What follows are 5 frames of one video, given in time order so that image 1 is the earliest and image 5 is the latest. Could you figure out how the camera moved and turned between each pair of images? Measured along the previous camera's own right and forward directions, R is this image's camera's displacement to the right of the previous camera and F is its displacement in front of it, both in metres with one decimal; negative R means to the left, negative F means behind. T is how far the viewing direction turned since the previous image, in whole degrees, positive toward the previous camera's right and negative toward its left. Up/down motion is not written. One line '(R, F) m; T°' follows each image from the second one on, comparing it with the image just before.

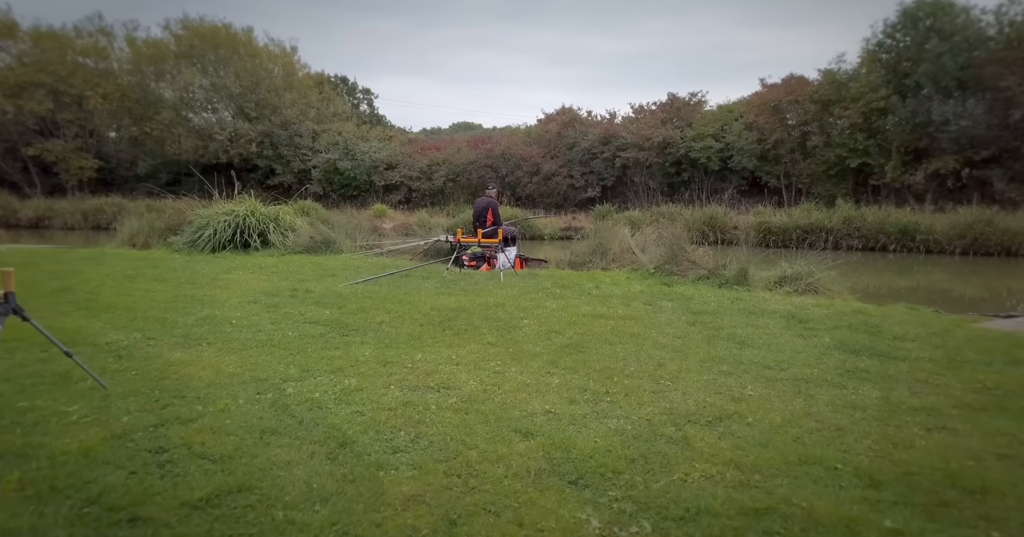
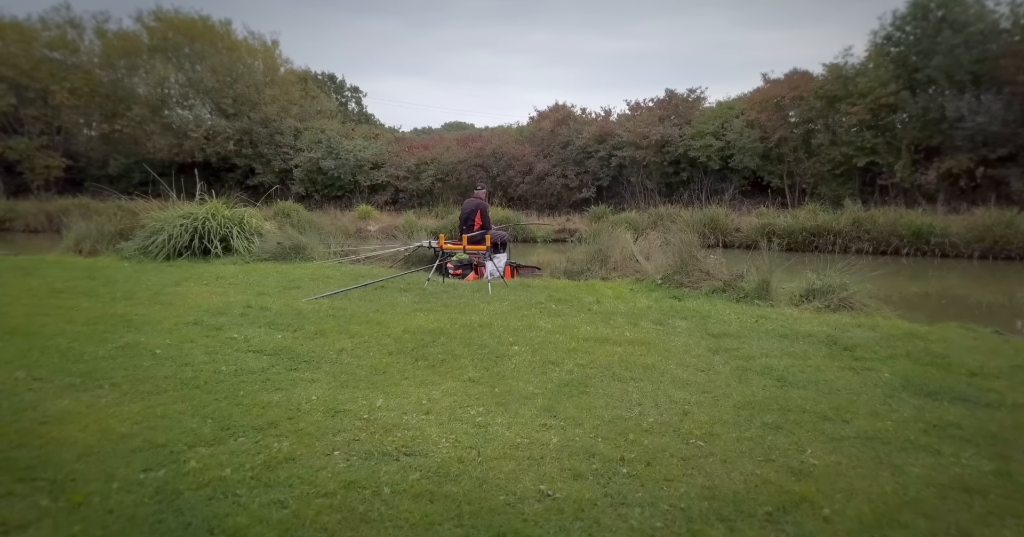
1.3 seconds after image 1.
(0.0, +1.0) m; +1°
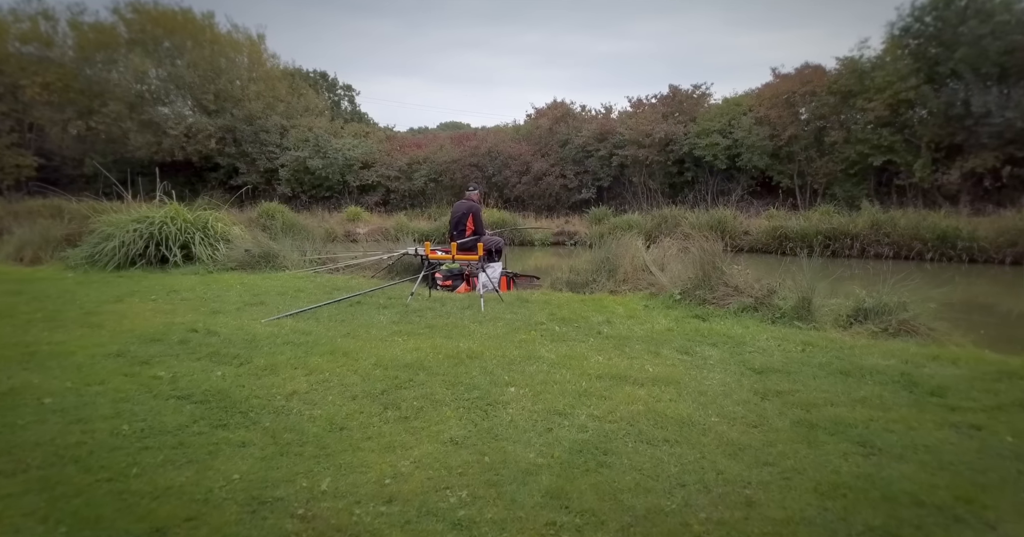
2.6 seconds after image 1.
(0.0, +1.1) m; 0°
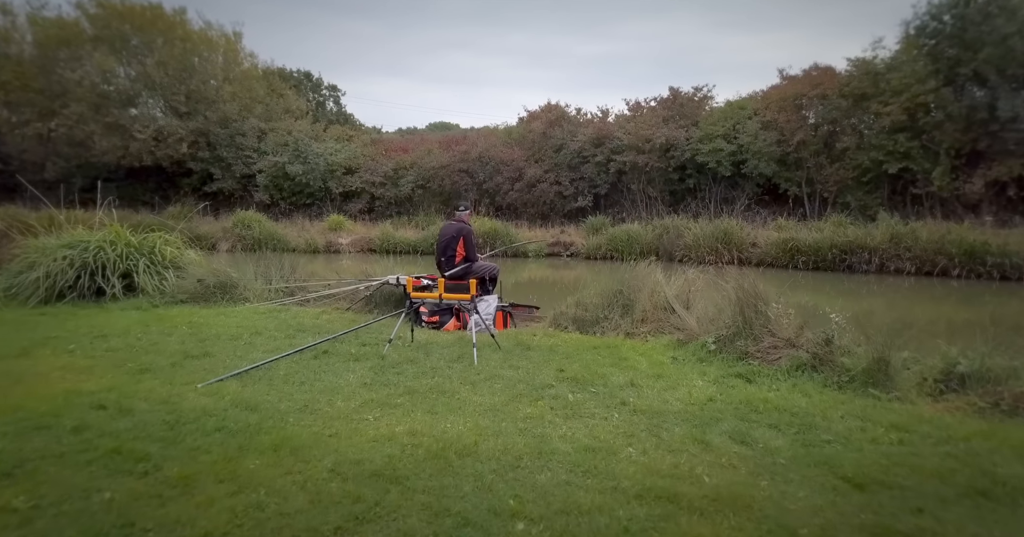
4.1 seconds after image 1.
(-0.1, +1.2) m; +1°
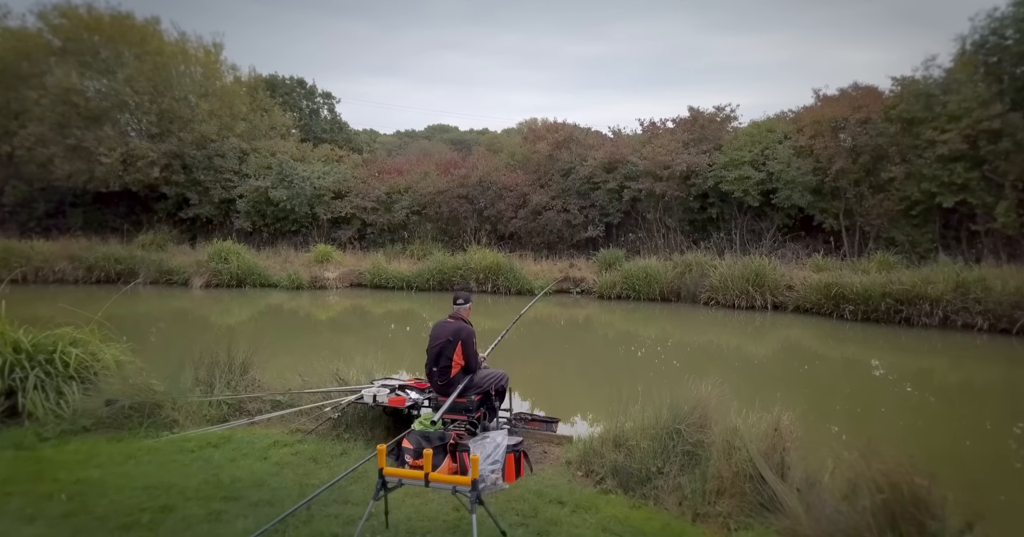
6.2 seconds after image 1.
(-0.1, +2.0) m; 0°
